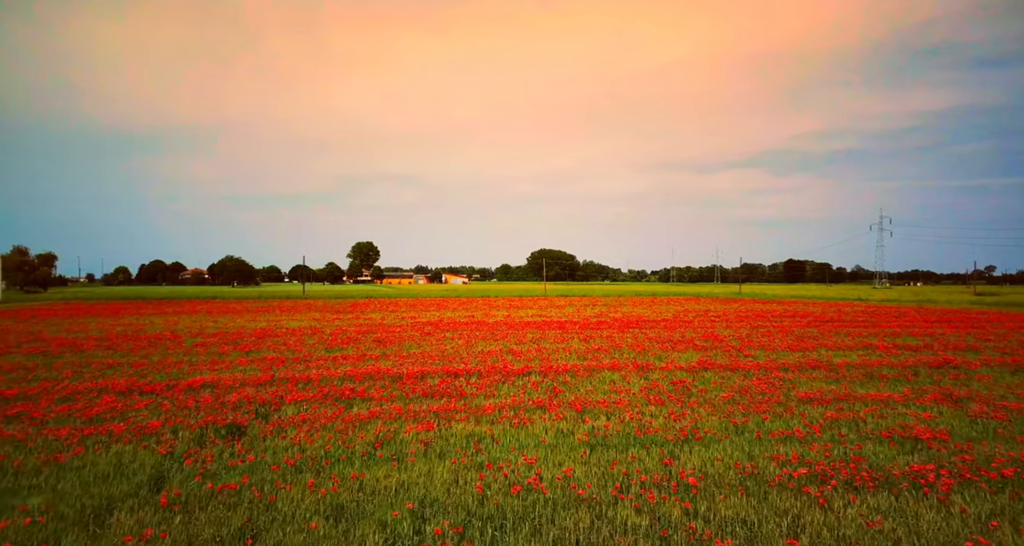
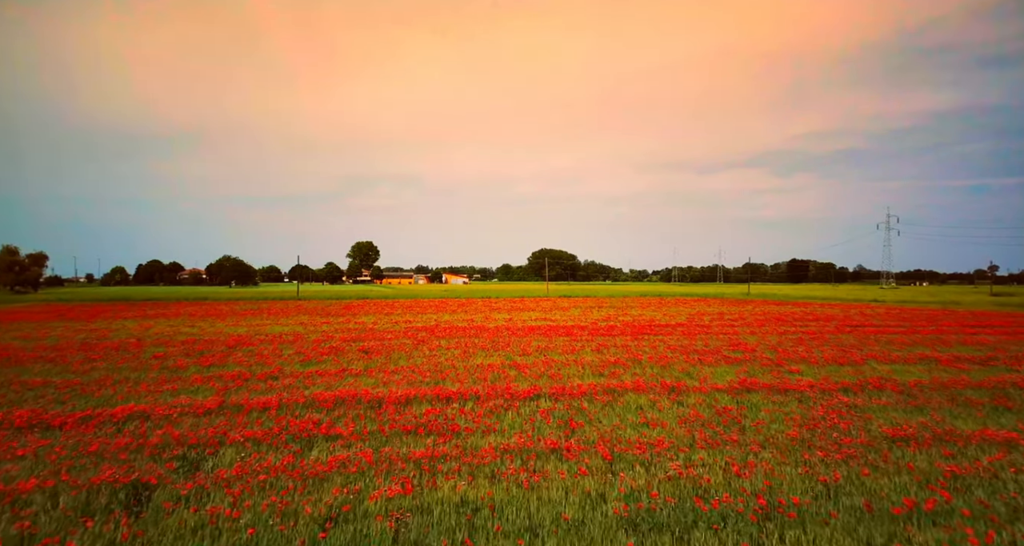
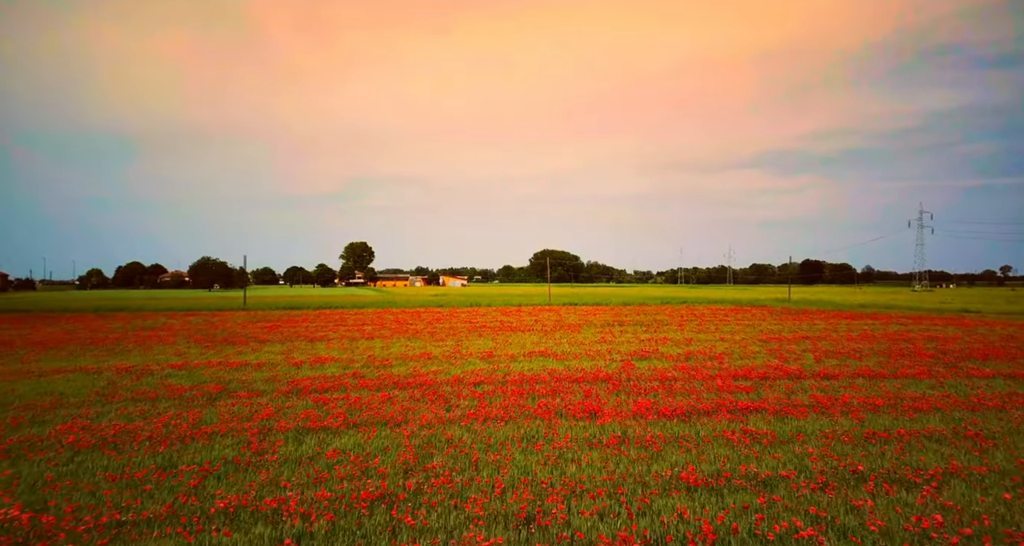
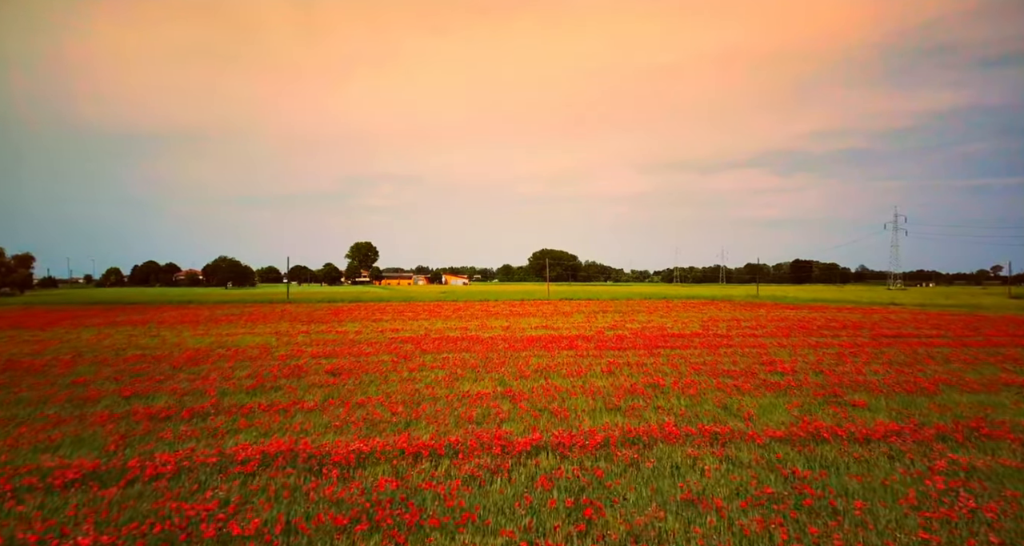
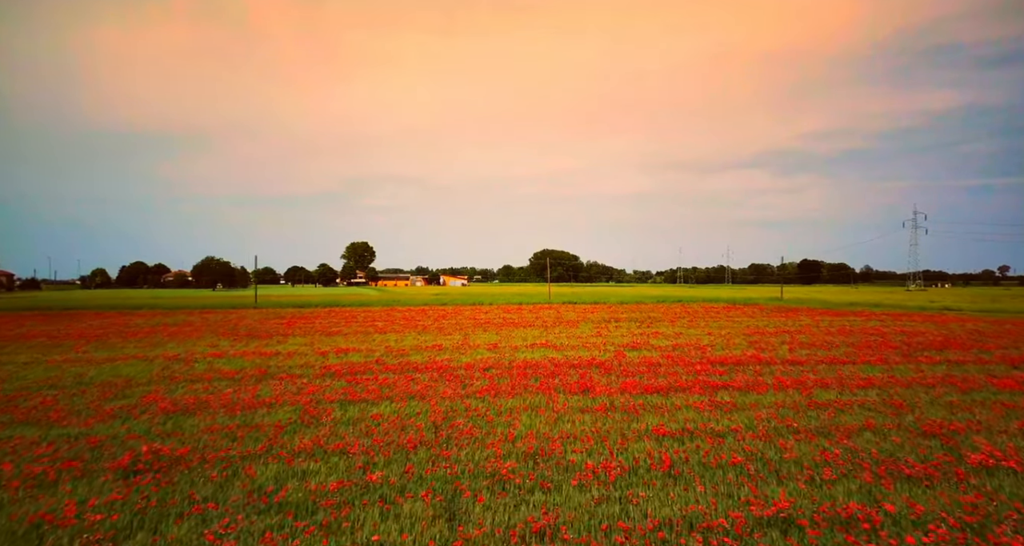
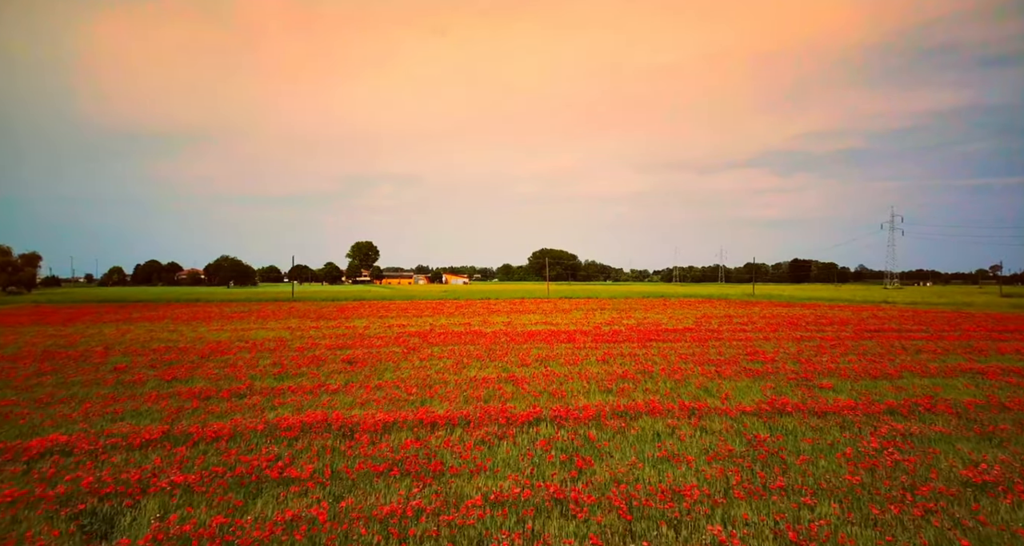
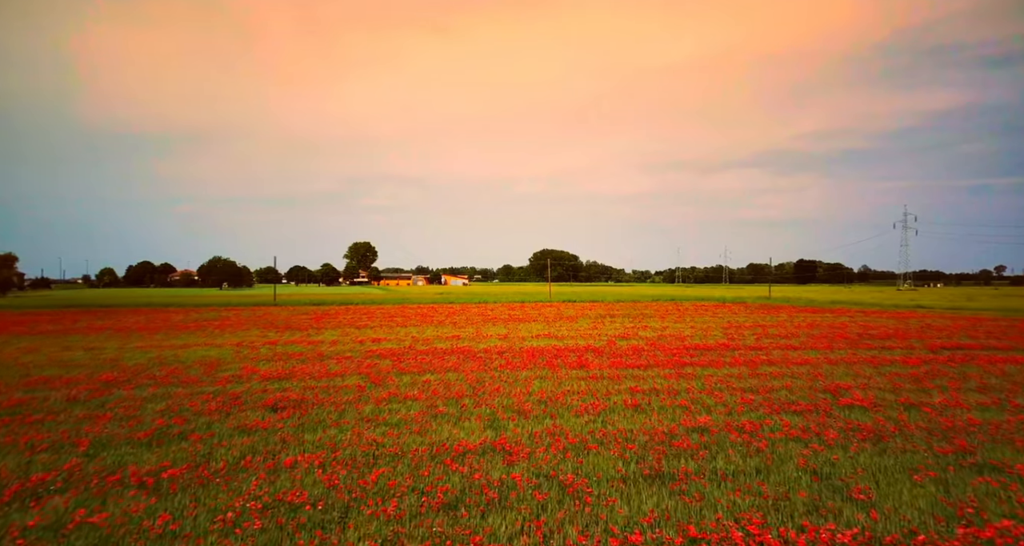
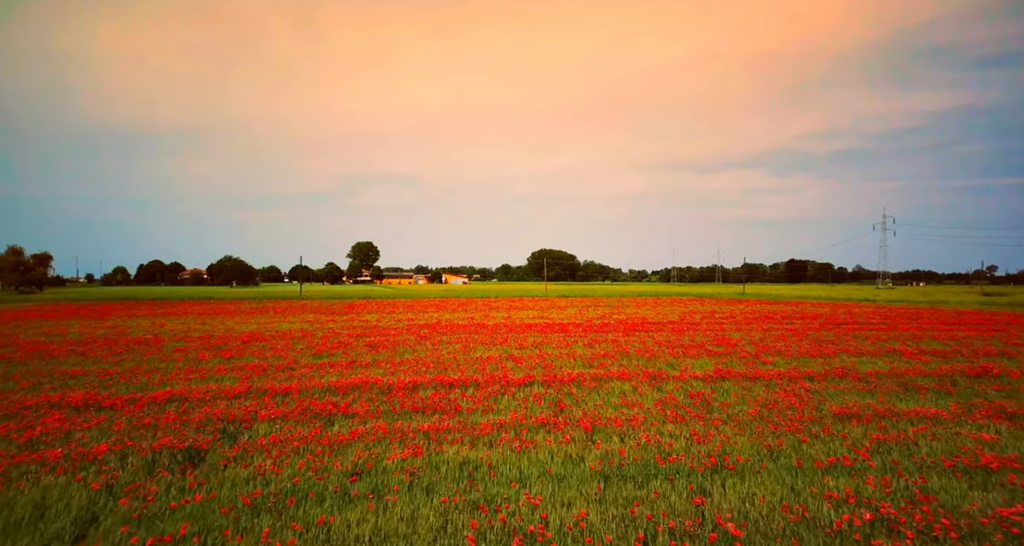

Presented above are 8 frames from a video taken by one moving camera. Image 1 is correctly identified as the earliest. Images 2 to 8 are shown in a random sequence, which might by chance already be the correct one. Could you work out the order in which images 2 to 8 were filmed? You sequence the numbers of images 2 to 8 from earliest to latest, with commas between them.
8, 2, 6, 4, 7, 5, 3
